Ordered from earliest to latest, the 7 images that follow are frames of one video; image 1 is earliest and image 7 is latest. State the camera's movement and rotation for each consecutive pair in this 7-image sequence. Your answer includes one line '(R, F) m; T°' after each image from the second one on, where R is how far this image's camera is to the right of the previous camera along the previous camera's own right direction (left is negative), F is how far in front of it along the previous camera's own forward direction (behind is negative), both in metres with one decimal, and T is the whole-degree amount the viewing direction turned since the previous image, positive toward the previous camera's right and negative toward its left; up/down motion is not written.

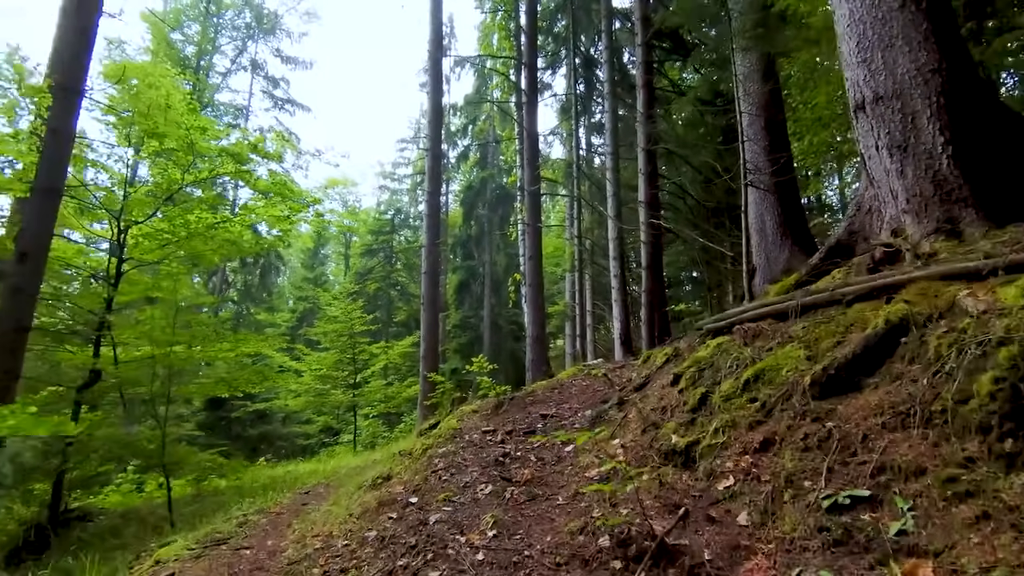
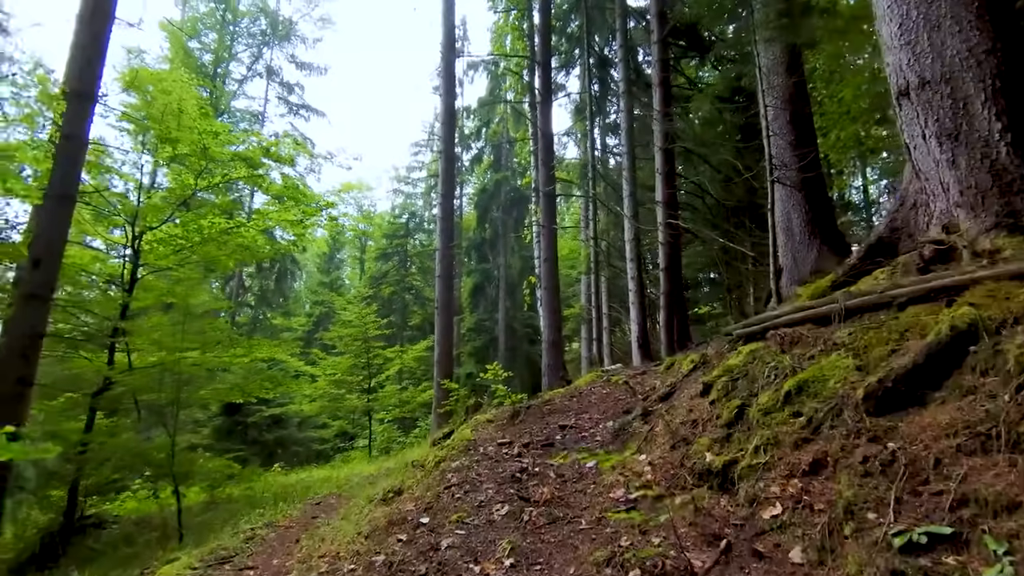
(0.0, +0.2) m; -1°
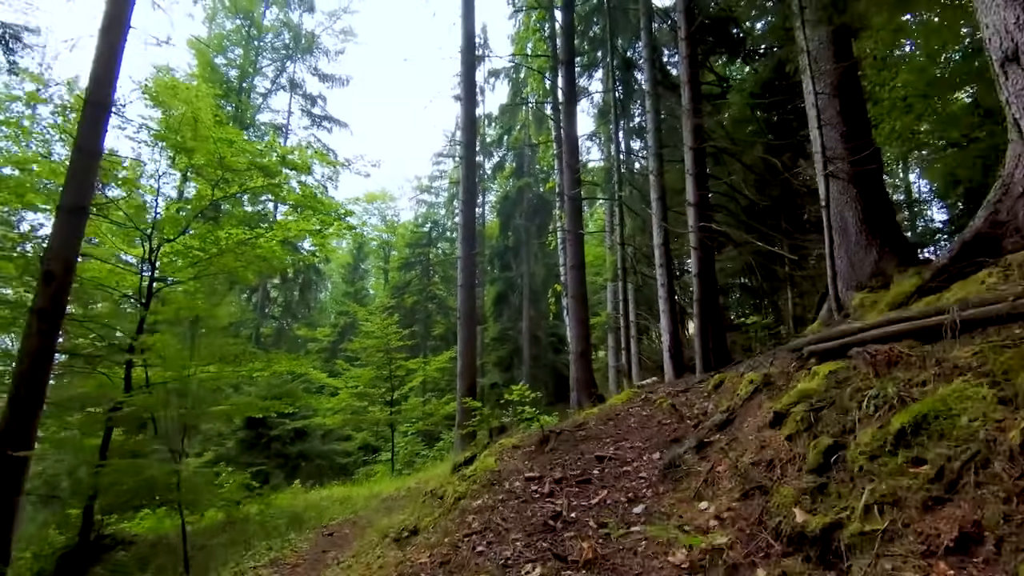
(0.0, +0.4) m; -2°
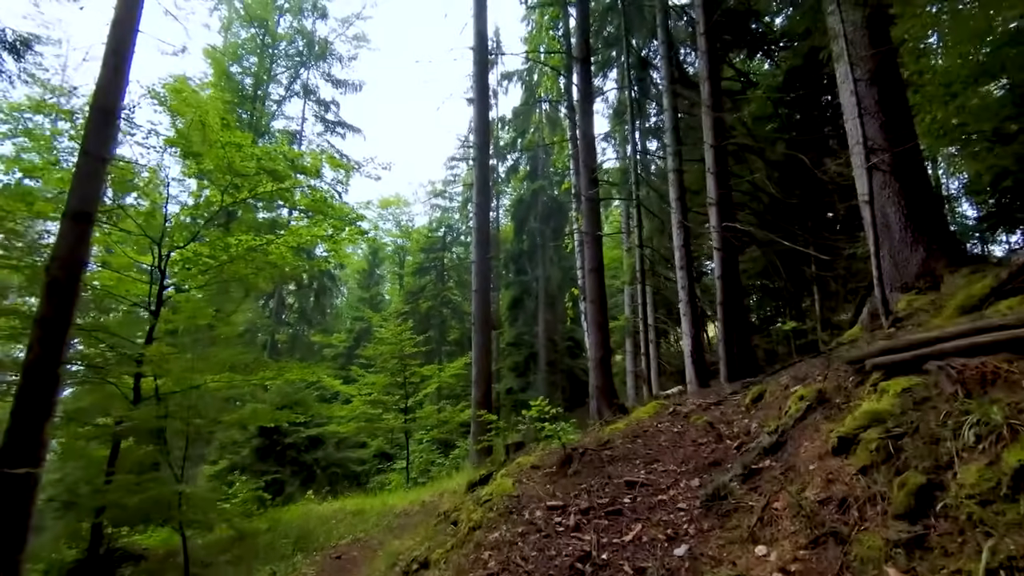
(0.0, +0.3) m; -1°
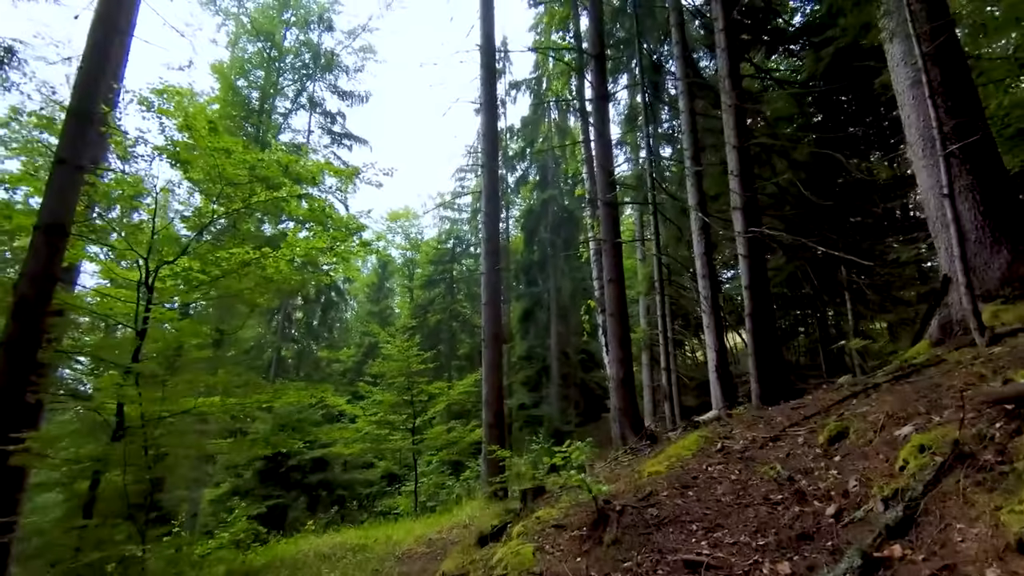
(0.0, +0.6) m; -1°
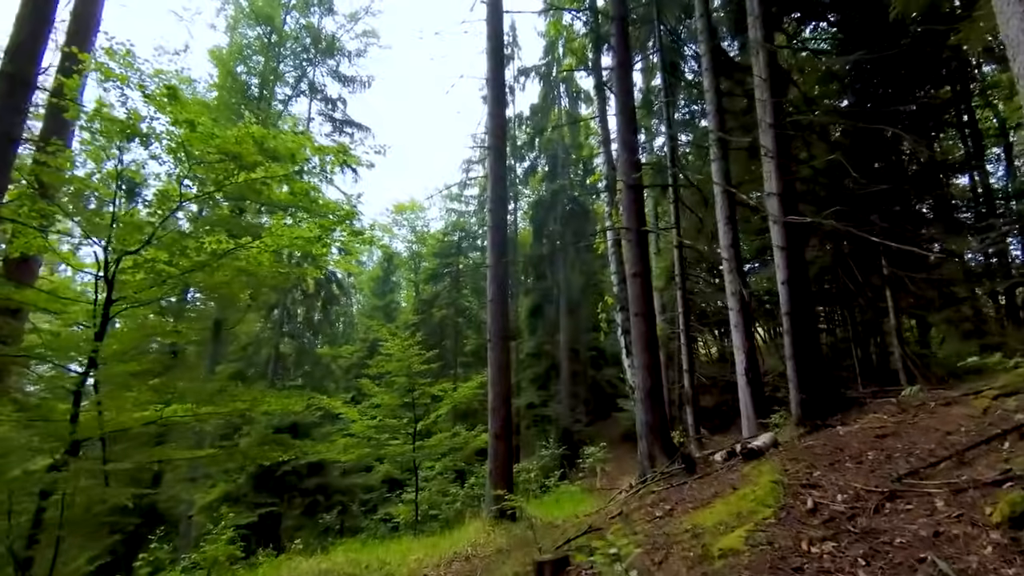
(0.0, +0.9) m; -1°
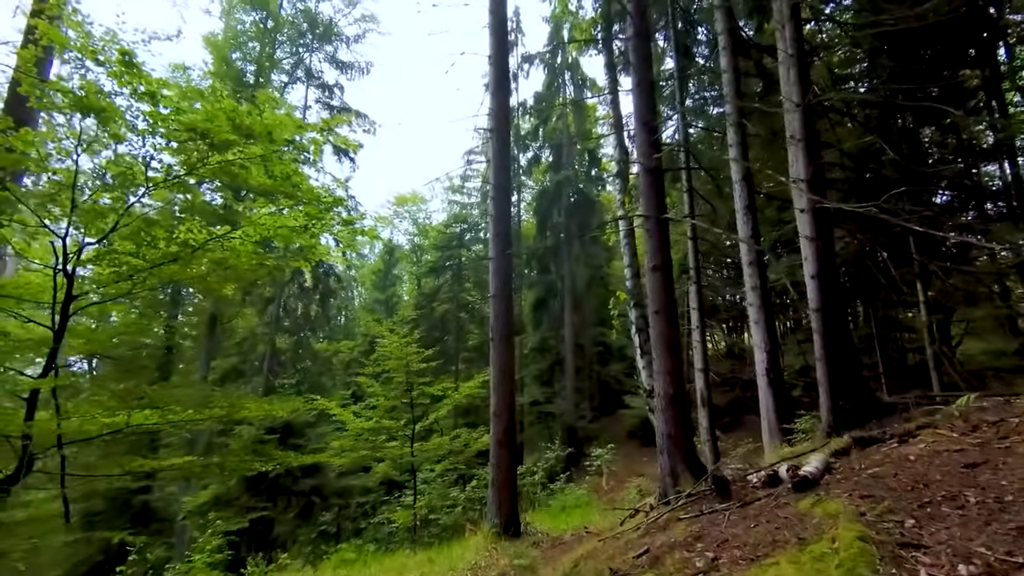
(0.0, +0.6) m; 0°
